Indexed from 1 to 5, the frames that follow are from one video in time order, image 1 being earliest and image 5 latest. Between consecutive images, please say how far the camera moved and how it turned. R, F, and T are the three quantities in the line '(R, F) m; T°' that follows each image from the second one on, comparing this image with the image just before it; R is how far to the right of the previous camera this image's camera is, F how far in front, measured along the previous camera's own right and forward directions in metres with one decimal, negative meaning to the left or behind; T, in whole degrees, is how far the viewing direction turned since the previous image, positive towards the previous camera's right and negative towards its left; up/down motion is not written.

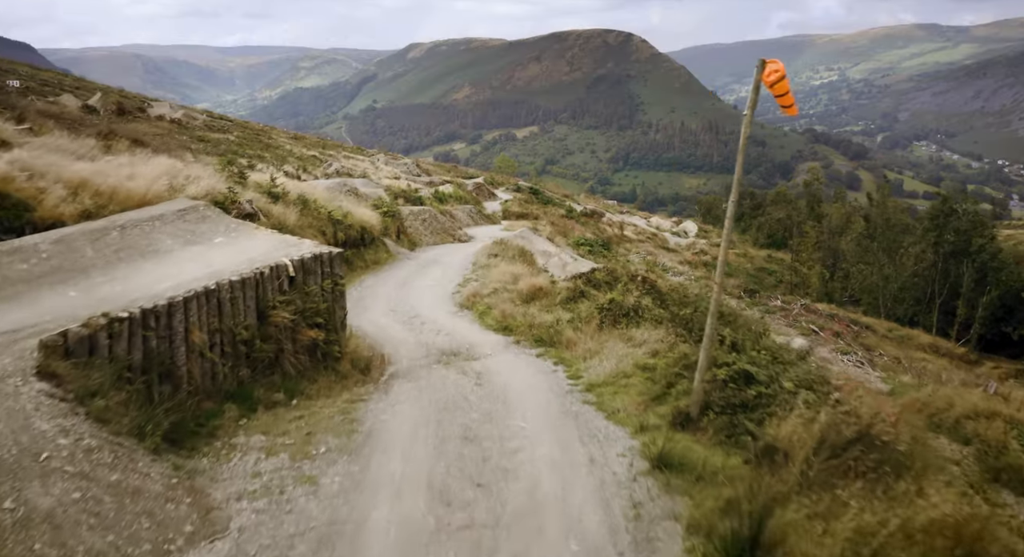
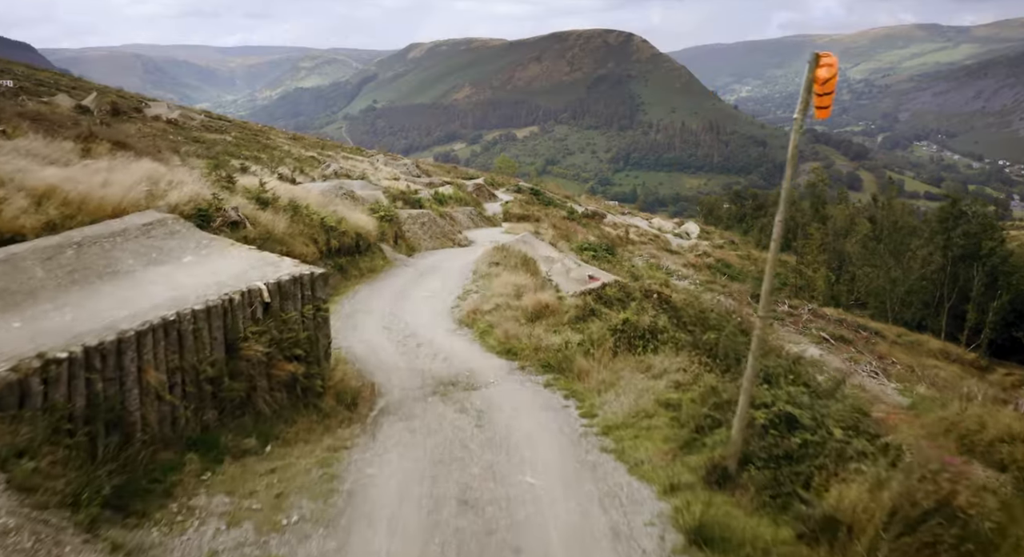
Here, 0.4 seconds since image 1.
(-0.1, +0.9) m; 0°
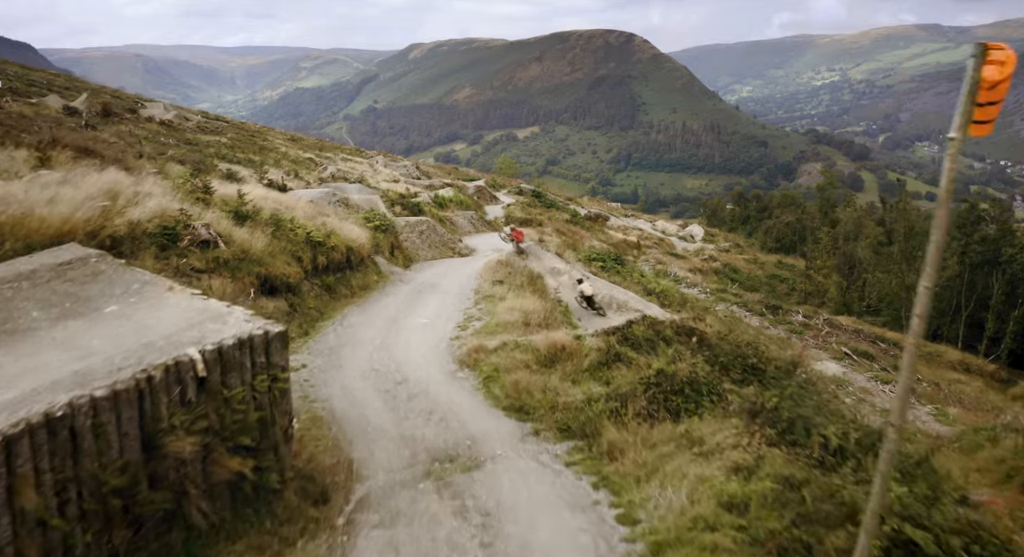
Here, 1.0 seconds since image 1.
(-0.1, +1.6) m; 0°
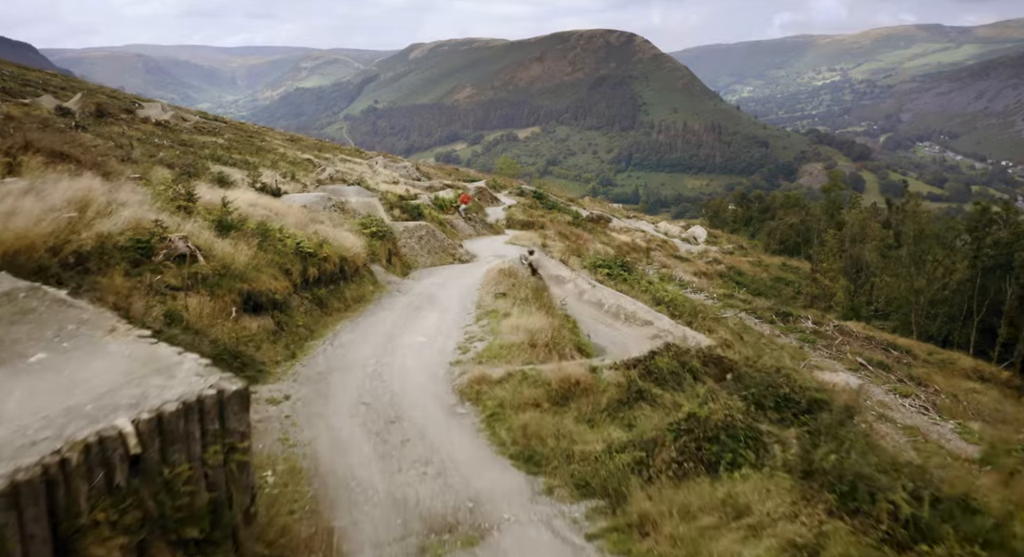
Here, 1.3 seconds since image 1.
(-0.1, +1.0) m; 0°
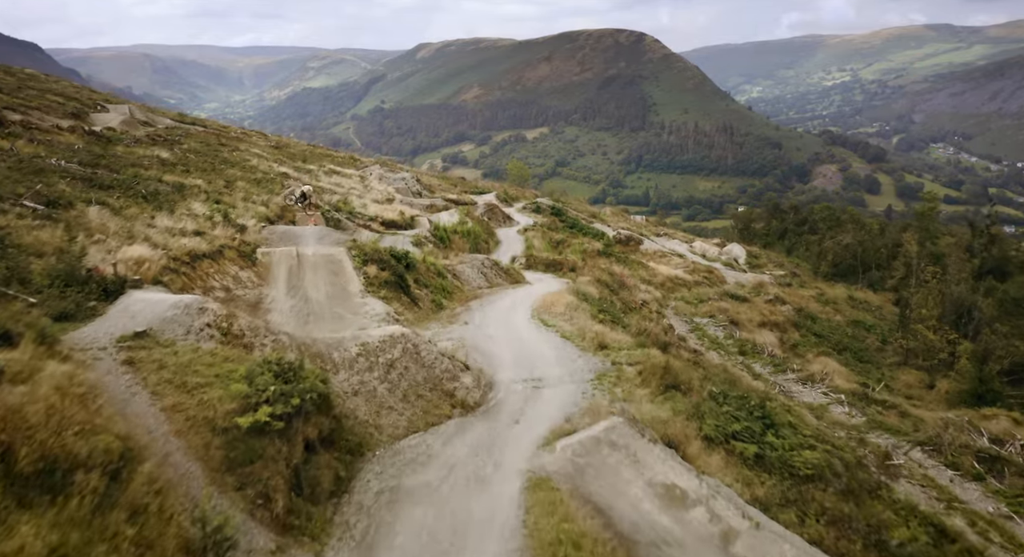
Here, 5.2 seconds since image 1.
(-1.0, +12.7) m; -1°
